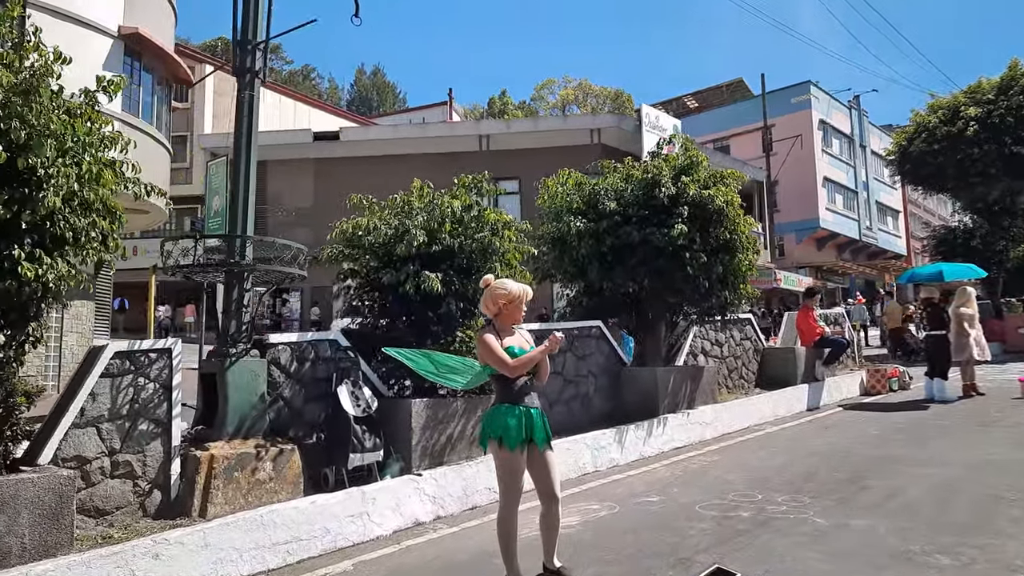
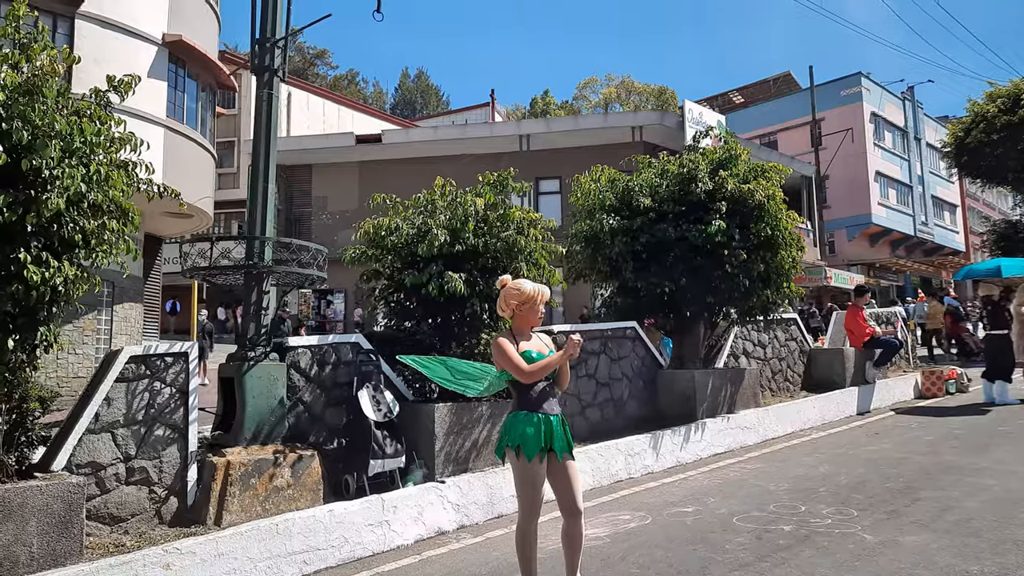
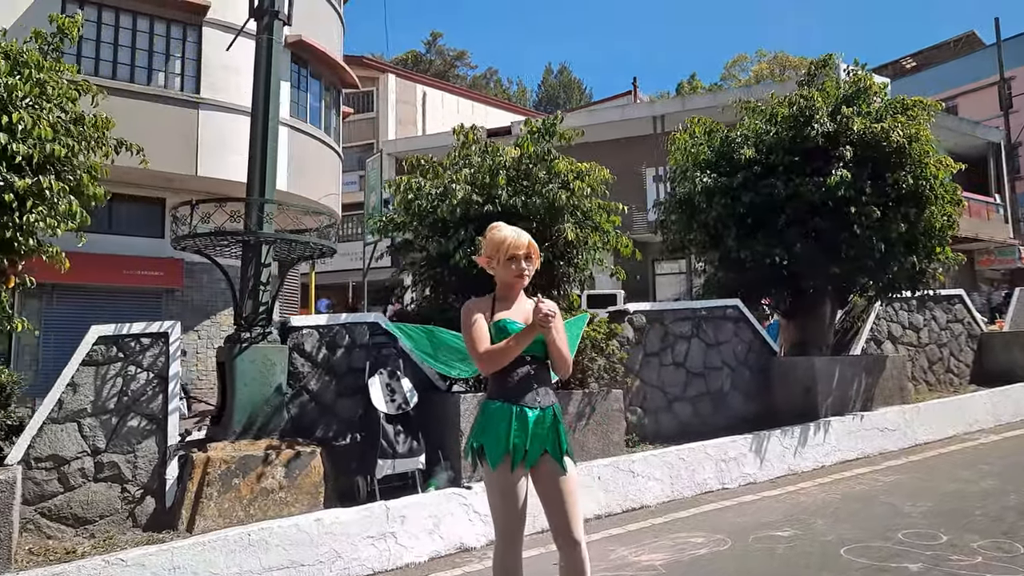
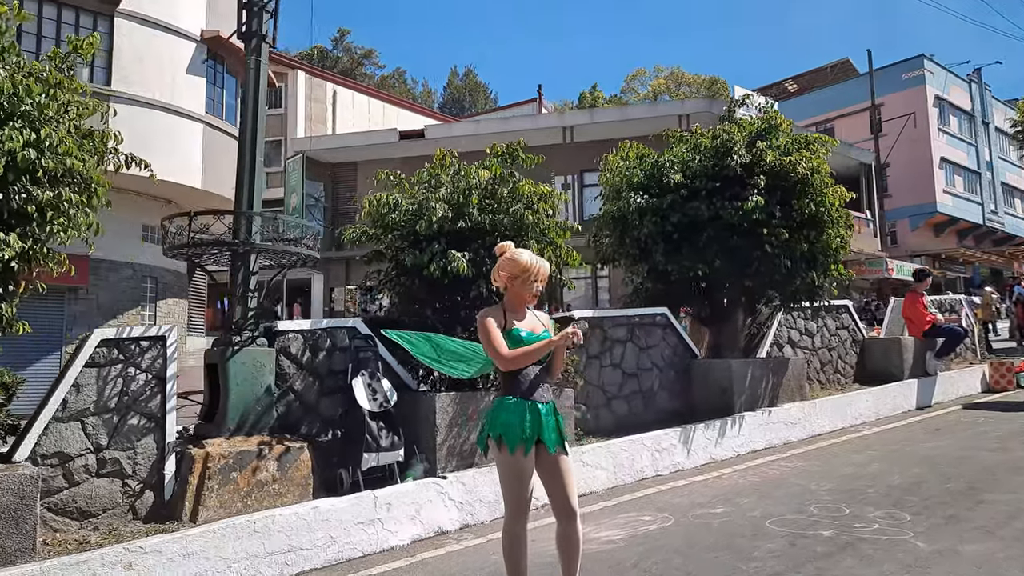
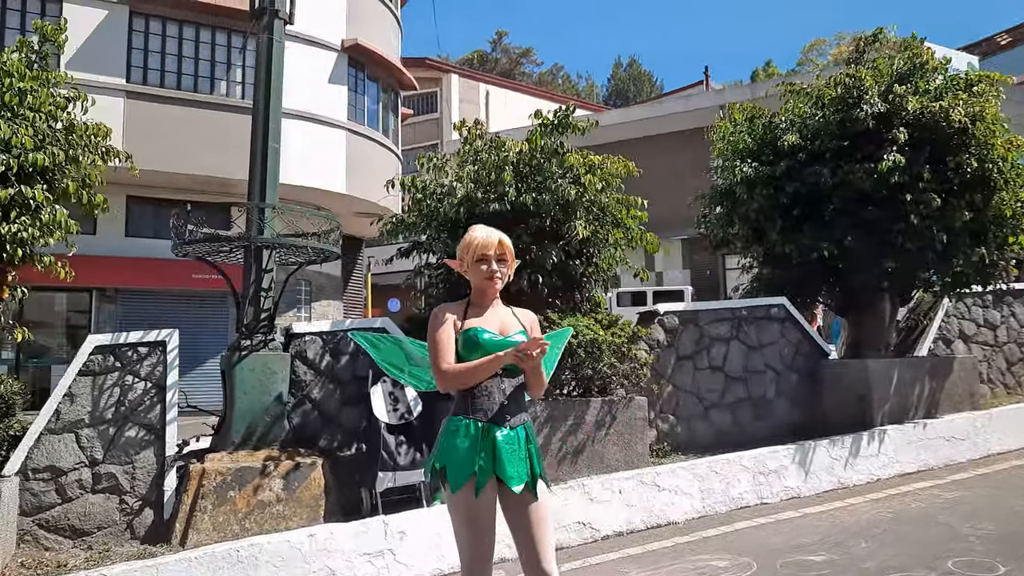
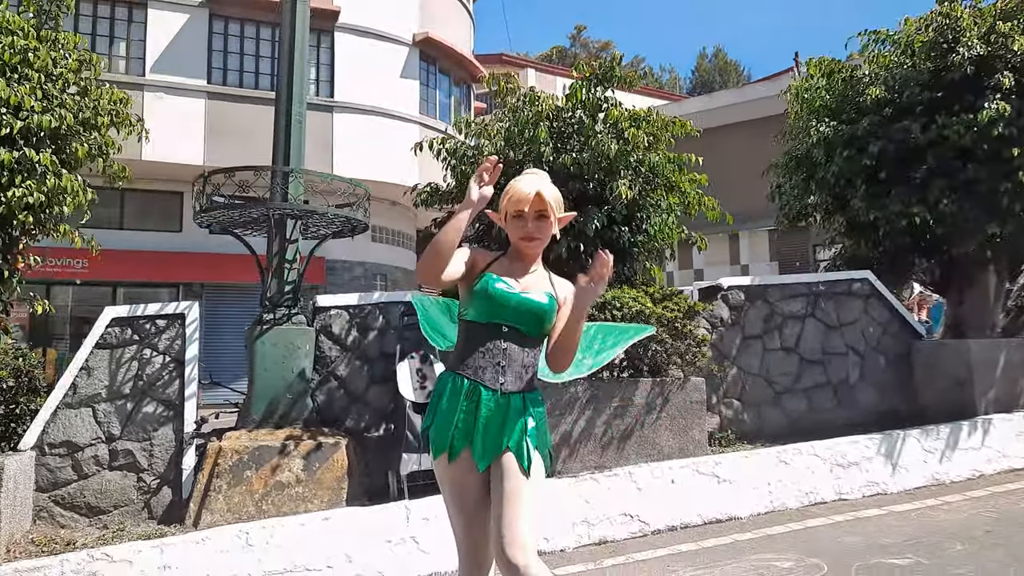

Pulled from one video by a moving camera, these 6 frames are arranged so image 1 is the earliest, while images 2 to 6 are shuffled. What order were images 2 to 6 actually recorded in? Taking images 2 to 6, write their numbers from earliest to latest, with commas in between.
2, 4, 3, 5, 6
